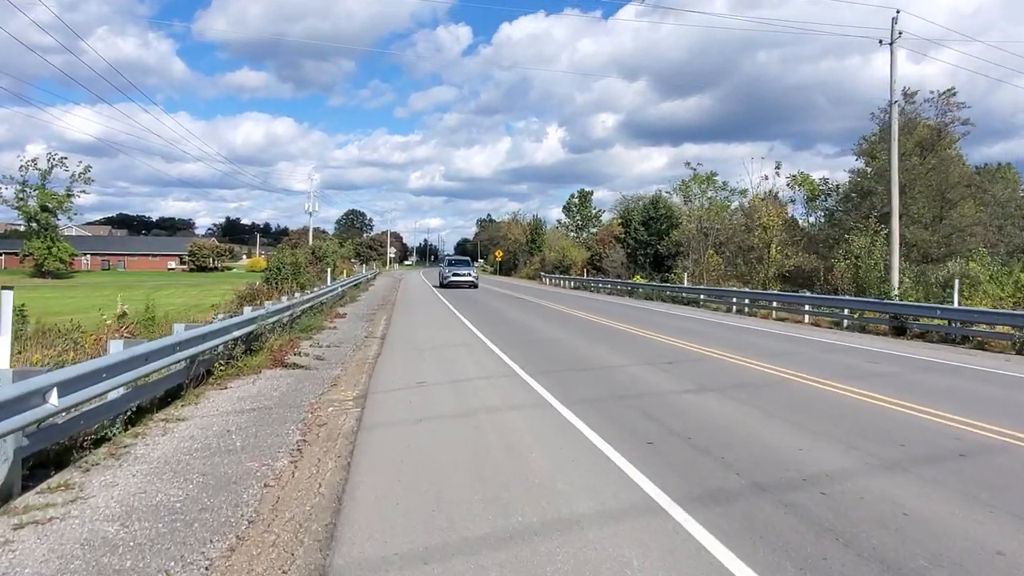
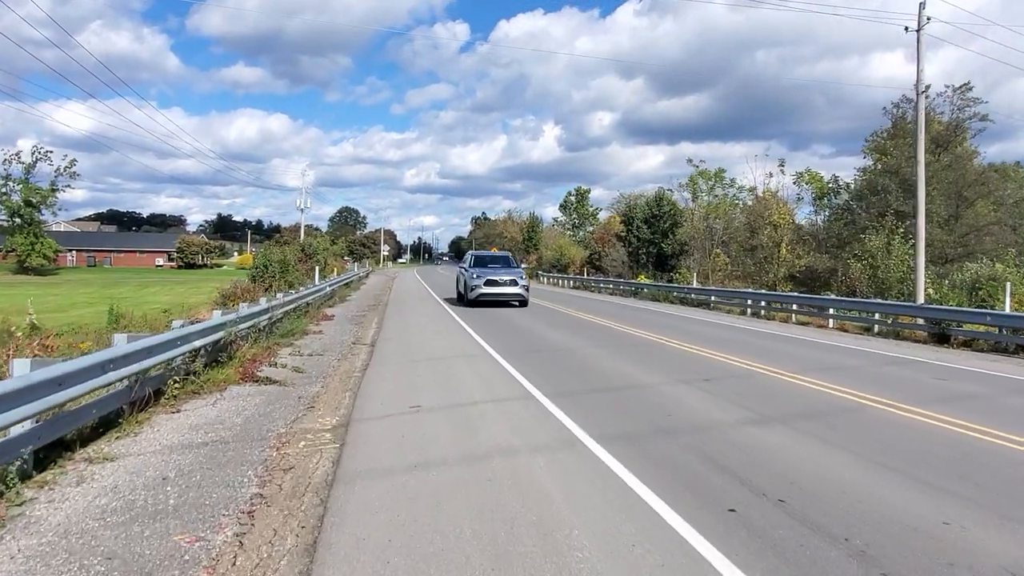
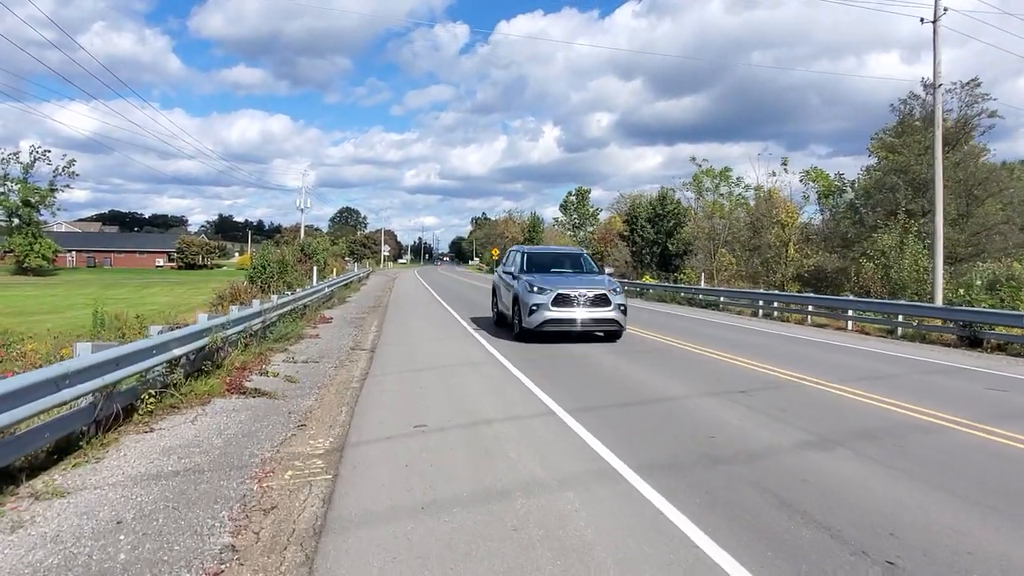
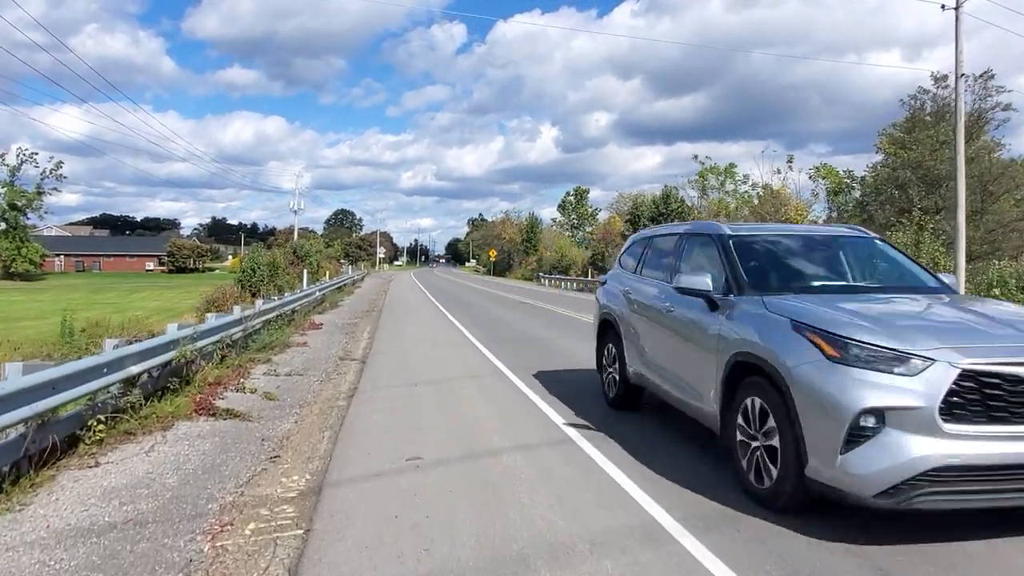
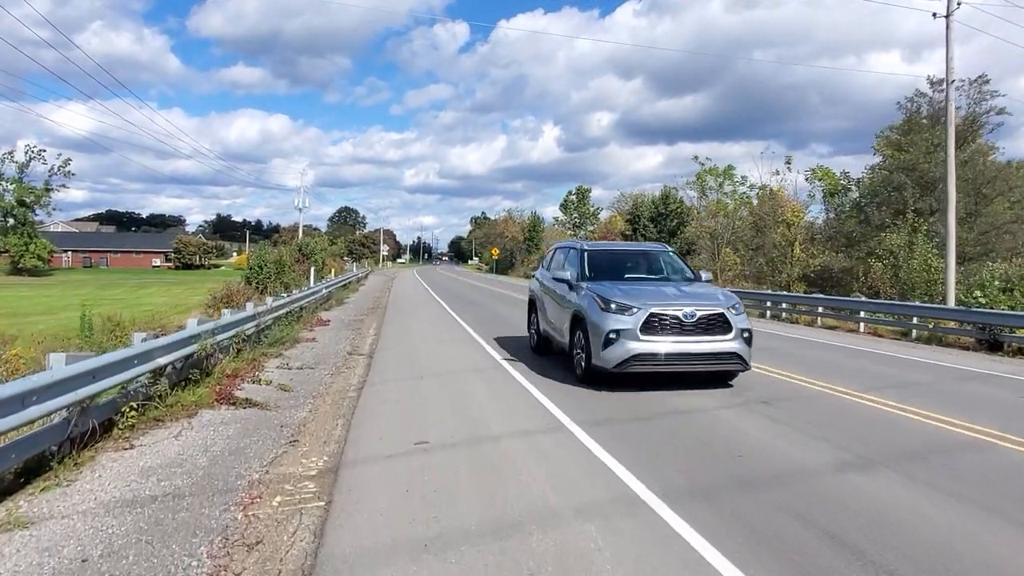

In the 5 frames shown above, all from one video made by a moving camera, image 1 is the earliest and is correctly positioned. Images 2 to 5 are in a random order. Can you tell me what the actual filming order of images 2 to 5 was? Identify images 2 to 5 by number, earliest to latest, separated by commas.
2, 3, 5, 4
